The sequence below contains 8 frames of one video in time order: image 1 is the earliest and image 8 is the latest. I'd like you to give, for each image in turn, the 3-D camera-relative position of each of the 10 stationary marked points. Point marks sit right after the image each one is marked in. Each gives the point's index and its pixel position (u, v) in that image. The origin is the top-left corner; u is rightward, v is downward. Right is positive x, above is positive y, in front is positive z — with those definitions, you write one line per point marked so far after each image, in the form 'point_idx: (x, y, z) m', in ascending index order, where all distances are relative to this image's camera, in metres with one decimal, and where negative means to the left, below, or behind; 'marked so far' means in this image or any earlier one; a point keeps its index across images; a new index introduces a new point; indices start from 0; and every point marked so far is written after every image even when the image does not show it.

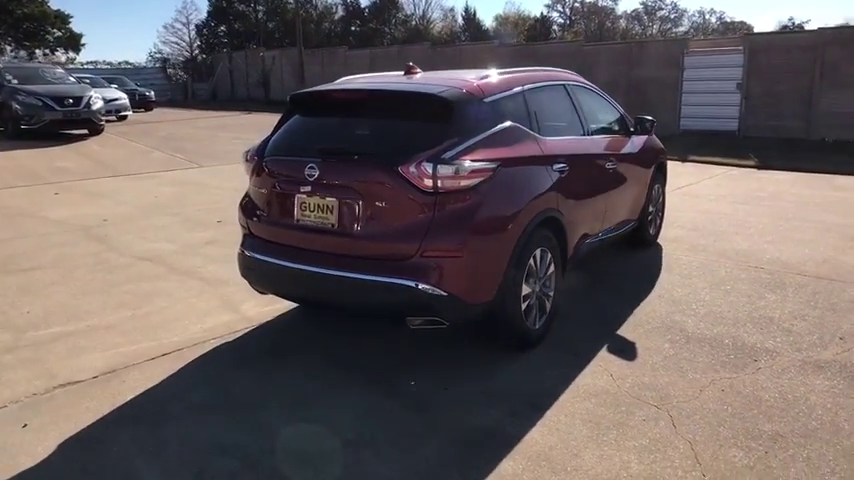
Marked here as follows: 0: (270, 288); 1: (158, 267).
0: (-1.1, -0.3, +4.4) m
1: (-2.8, -0.3, +6.5) m
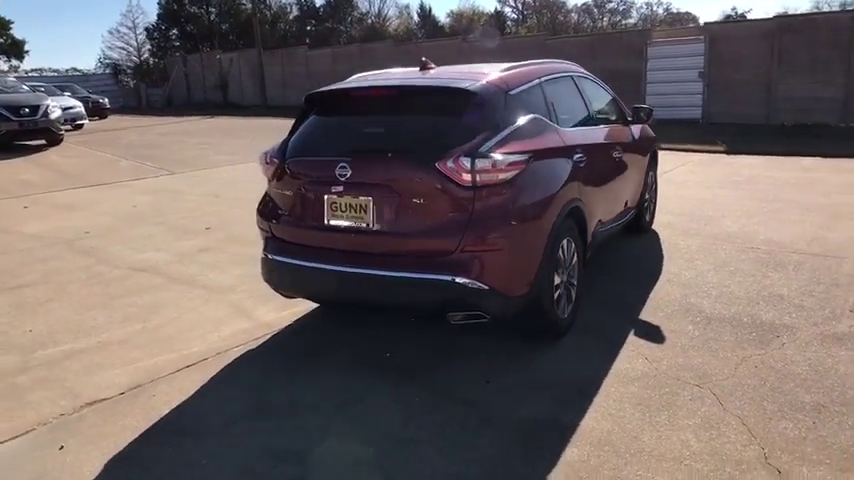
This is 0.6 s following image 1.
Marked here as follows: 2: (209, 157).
0: (-0.9, -0.3, +4.4) m
1: (-2.7, -0.4, +6.4) m
2: (-5.1, +1.9, +14.6) m
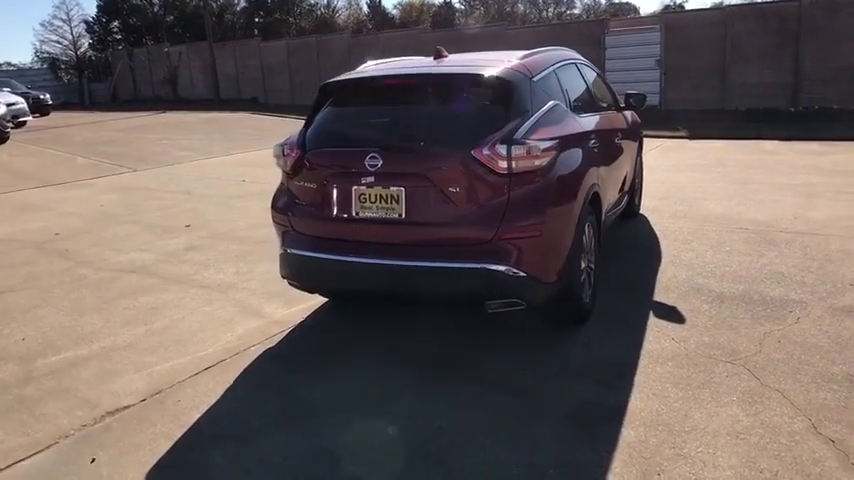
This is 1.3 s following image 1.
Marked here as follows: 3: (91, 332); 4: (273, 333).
0: (-0.7, -0.3, +4.3) m
1: (-2.7, -0.4, +6.1) m
2: (-5.8, +2.0, +14.1) m
3: (-2.6, -0.7, +4.9) m
4: (-1.1, -0.7, +4.7) m
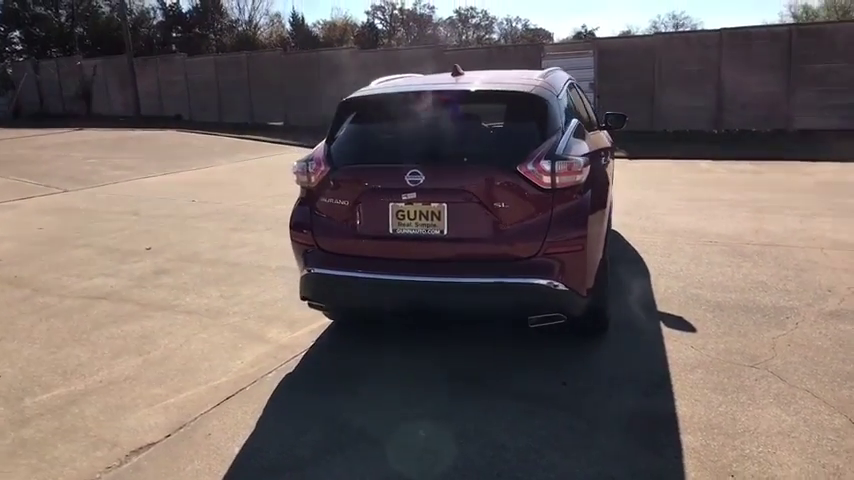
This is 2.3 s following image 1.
0: (-0.5, -0.4, +4.1) m
1: (-2.7, -0.6, +5.7) m
2: (-6.9, +1.4, +13.2) m
3: (-2.5, -0.9, +4.5) m
4: (-1.0, -0.8, +4.5) m
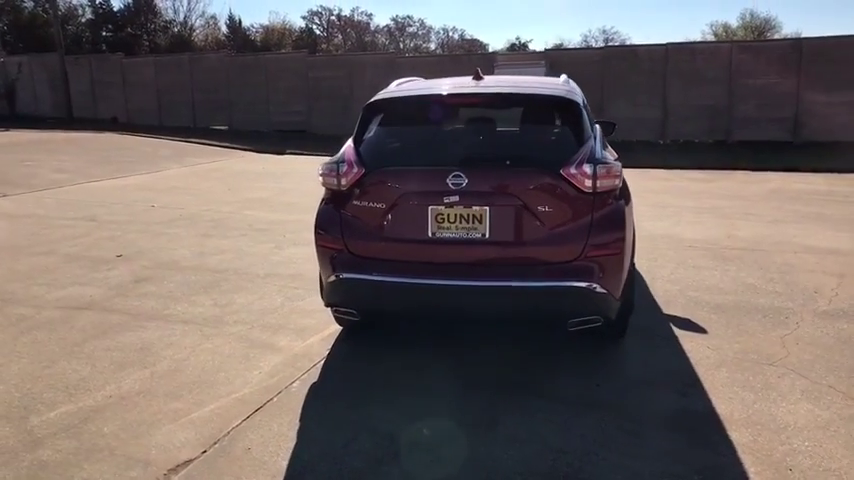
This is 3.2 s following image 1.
0: (-0.3, -0.5, +4.0) m
1: (-2.7, -0.6, +5.3) m
2: (-7.6, +1.3, +12.4) m
3: (-2.3, -0.9, +4.2) m
4: (-0.8, -0.9, +4.4) m
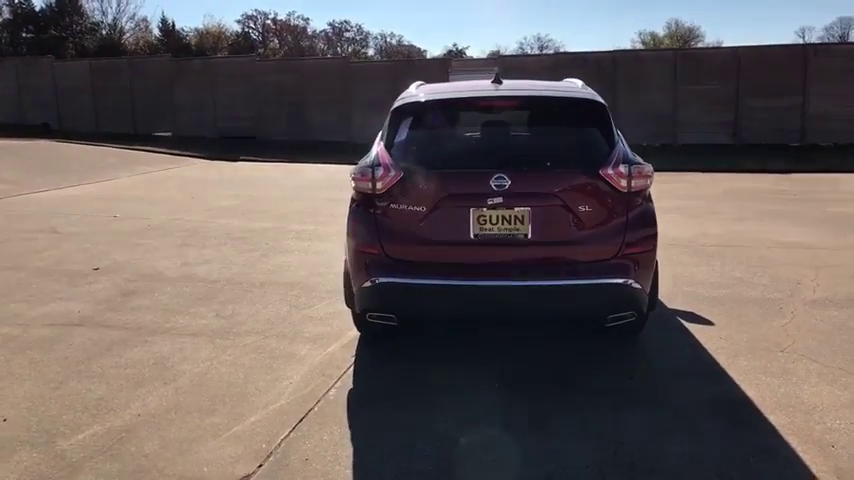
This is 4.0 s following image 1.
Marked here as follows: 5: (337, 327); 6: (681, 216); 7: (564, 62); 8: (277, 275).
0: (-0.1, -0.5, +4.0) m
1: (-2.6, -0.7, +5.1) m
2: (-8.2, +1.0, +11.6) m
3: (-2.1, -1.0, +4.0) m
4: (-0.6, -0.9, +4.3) m
5: (-0.7, -0.7, +5.1) m
6: (+3.6, +0.3, +8.9) m
7: (+3.7, +4.7, +16.8) m
8: (-1.6, -0.4, +6.6) m
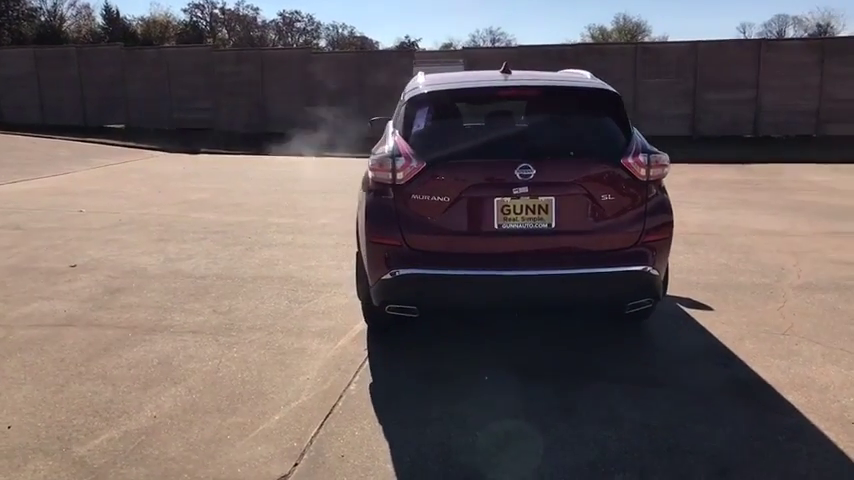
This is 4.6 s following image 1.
0: (+0.1, -0.4, +4.0) m
1: (-2.5, -0.7, +4.8) m
2: (-8.7, +1.0, +10.9) m
3: (-1.9, -1.0, +3.8) m
4: (-0.5, -0.9, +4.2) m
5: (-0.7, -0.6, +5.0) m
6: (+3.3, +0.5, +9.1) m
7: (+2.7, +5.0, +16.9) m
8: (-1.6, -0.3, +6.4) m
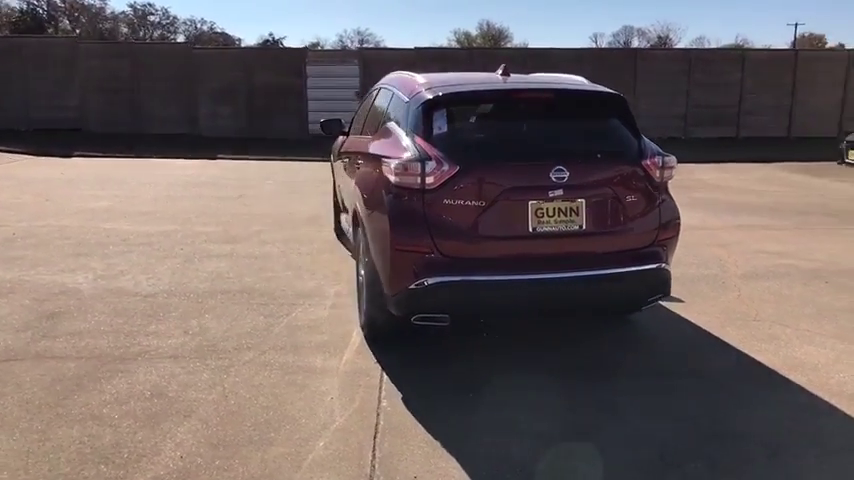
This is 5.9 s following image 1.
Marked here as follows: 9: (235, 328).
0: (+0.3, -0.4, +3.9) m
1: (-2.4, -0.8, +4.2) m
2: (-9.8, +0.7, +8.8) m
3: (-1.6, -1.1, +3.3) m
4: (-0.3, -0.9, +4.0) m
5: (-0.7, -0.7, +4.7) m
6: (+2.3, +0.6, +9.6) m
7: (-0.1, +5.0, +17.1) m
8: (-1.9, -0.4, +5.9) m
9: (-1.5, -0.7, +4.8) m
